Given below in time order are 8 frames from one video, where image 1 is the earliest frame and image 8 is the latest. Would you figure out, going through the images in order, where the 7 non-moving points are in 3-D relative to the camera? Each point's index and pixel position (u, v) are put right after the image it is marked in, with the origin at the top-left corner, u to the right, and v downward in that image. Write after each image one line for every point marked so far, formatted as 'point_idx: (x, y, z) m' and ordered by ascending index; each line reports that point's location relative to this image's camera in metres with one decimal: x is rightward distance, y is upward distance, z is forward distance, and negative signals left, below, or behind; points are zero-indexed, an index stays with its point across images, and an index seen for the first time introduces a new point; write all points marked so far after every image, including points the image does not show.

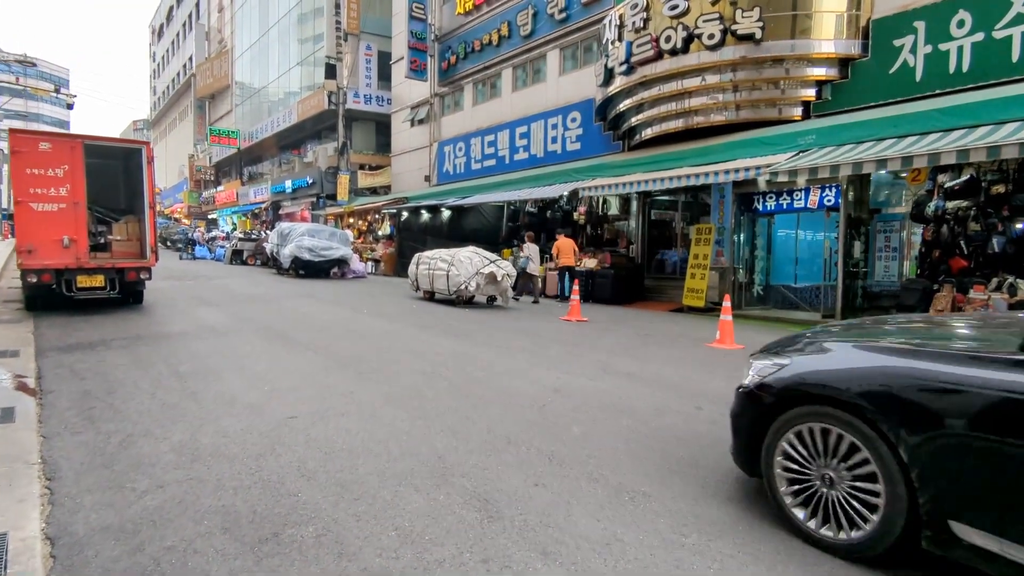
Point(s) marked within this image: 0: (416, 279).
0: (-2.0, +0.2, +13.4) m
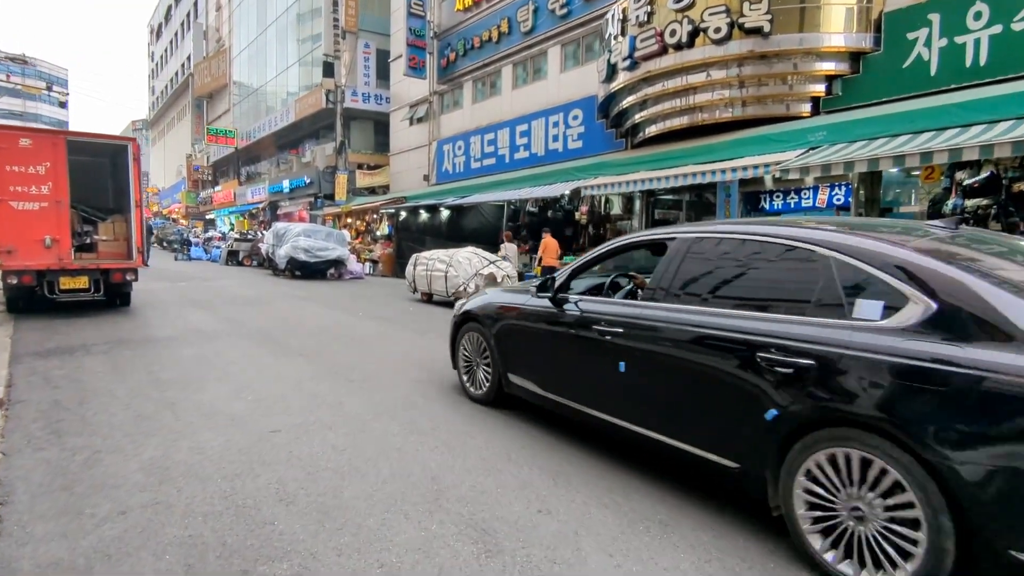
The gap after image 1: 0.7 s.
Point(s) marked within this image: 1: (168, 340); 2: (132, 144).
0: (-2.0, +0.2, +13.0) m
1: (-4.5, -0.7, +8.3) m
2: (-6.3, +2.4, +10.5) m
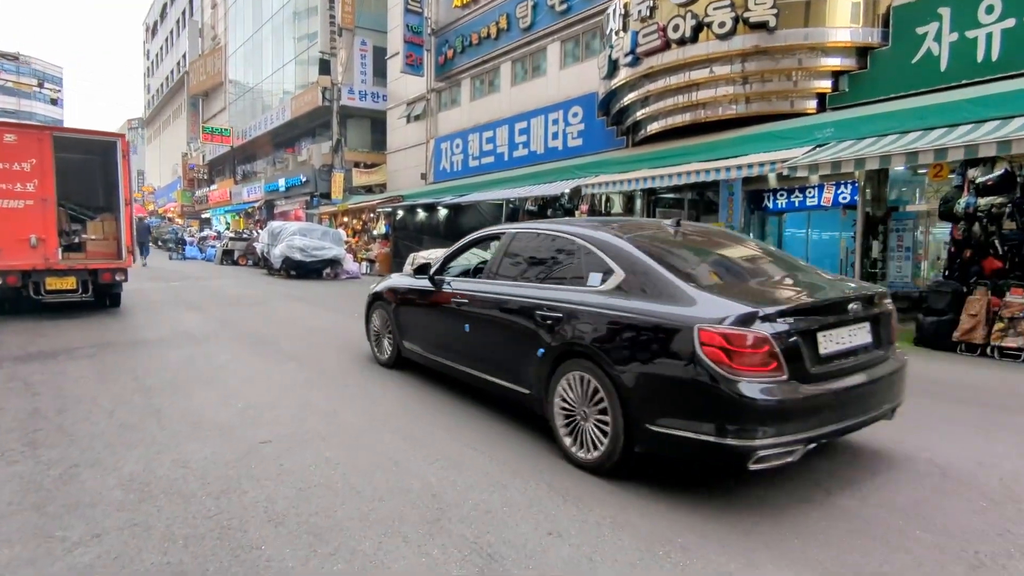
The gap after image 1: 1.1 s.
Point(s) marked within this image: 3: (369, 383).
0: (-2.0, +0.2, +12.7) m
1: (-4.5, -0.7, +8.0) m
2: (-6.3, +2.4, +10.2) m
3: (-1.4, -0.9, +6.1) m
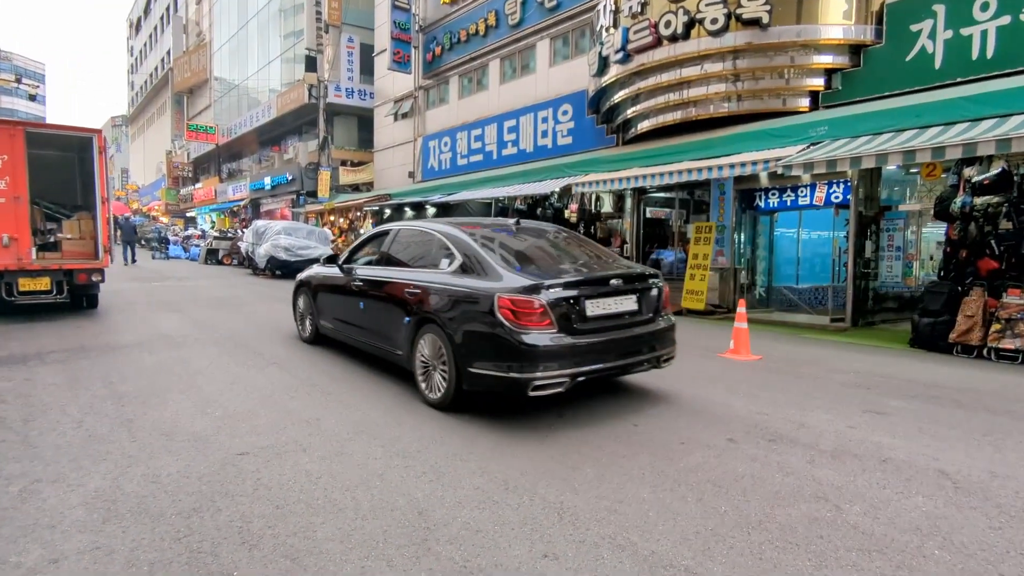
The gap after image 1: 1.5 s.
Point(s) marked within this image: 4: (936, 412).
0: (-2.3, +0.1, +12.5) m
1: (-4.6, -0.7, +7.7) m
2: (-6.5, +2.4, +9.9) m
3: (-1.5, -0.9, +5.9) m
4: (+3.4, -1.0, +5.1) m
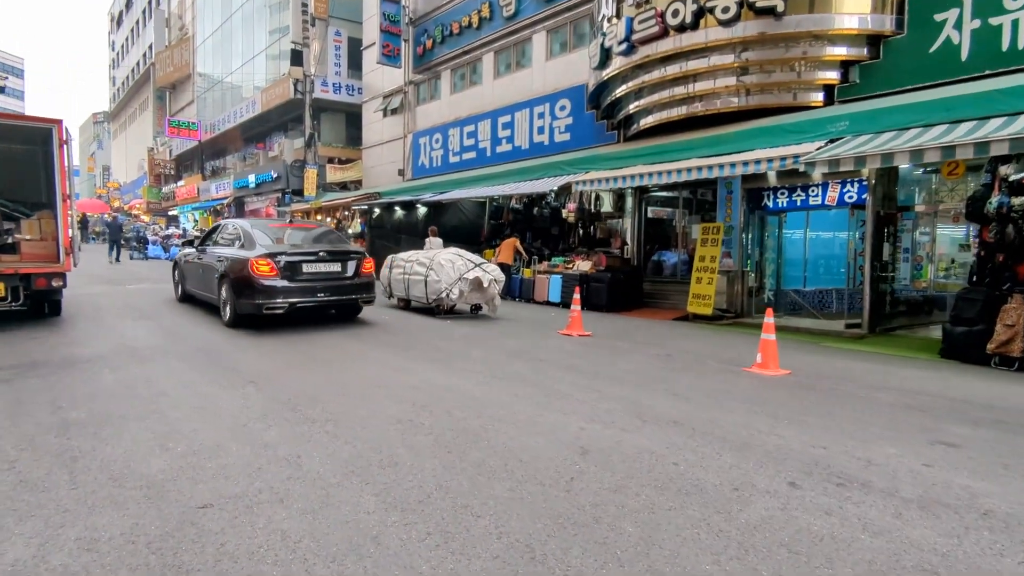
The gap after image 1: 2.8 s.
0: (-2.3, +0.1, +11.7) m
1: (-4.6, -0.8, +6.9) m
2: (-6.5, +2.3, +9.0) m
3: (-1.4, -1.0, +5.1) m
4: (+3.5, -1.1, +4.4) m
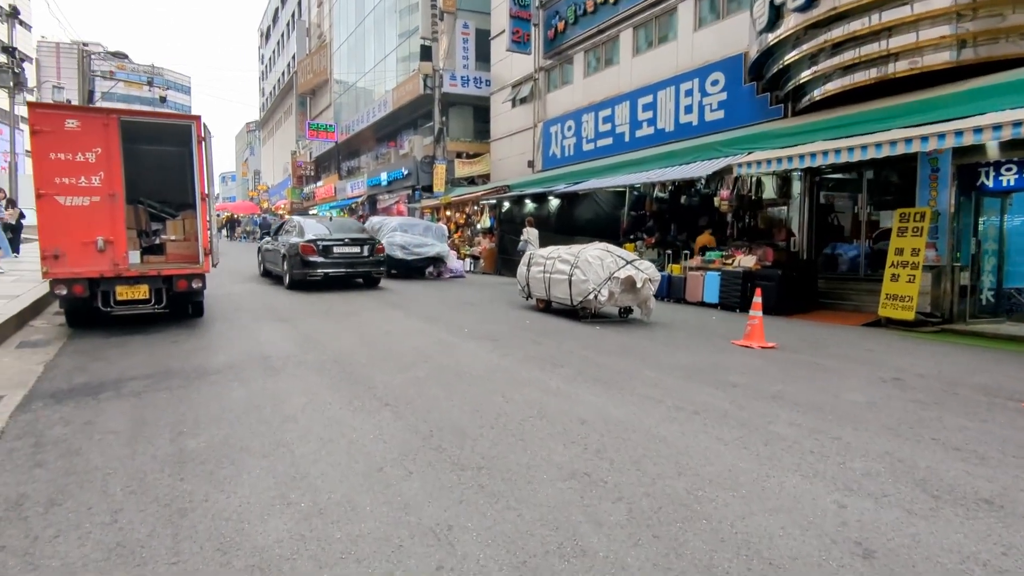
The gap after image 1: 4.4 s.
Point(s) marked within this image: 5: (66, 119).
0: (+0.3, +0.1, +10.6) m
1: (-2.9, -0.8, +6.4) m
2: (-4.4, +2.3, +8.8) m
3: (-0.1, -1.1, +4.0) m
4: (+4.6, -1.2, +2.4) m
5: (-5.6, +2.1, +7.9) m
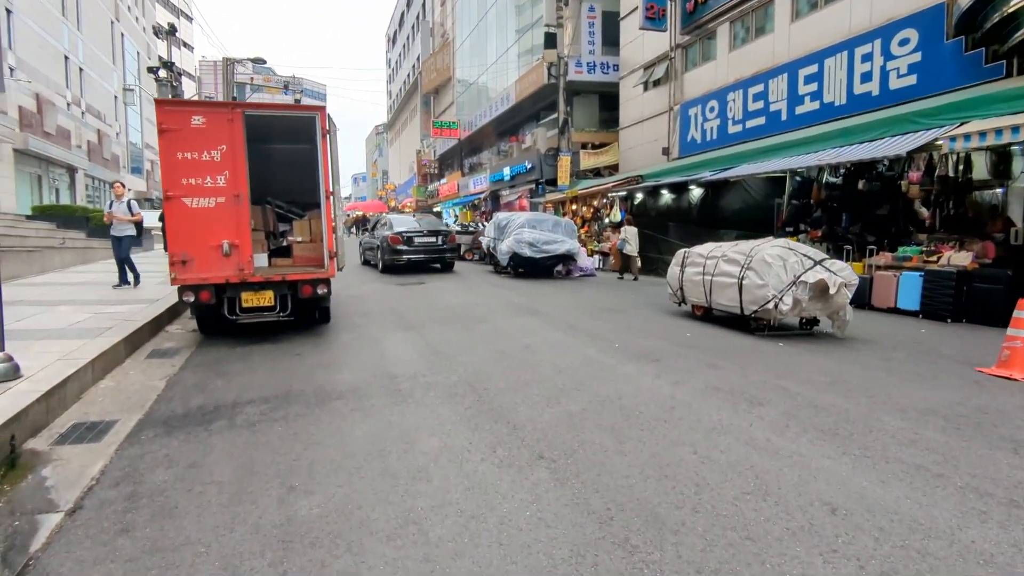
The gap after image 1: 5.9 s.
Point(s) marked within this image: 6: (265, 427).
0: (+2.4, 0.0, +9.1) m
1: (-1.4, -0.9, +5.5) m
2: (-2.5, +2.2, +8.1) m
3: (+0.9, -1.2, +2.7) m
4: (+5.2, -1.3, +0.2) m
5: (-3.8, +2.0, +7.5) m
6: (-1.9, -1.1, +4.8) m
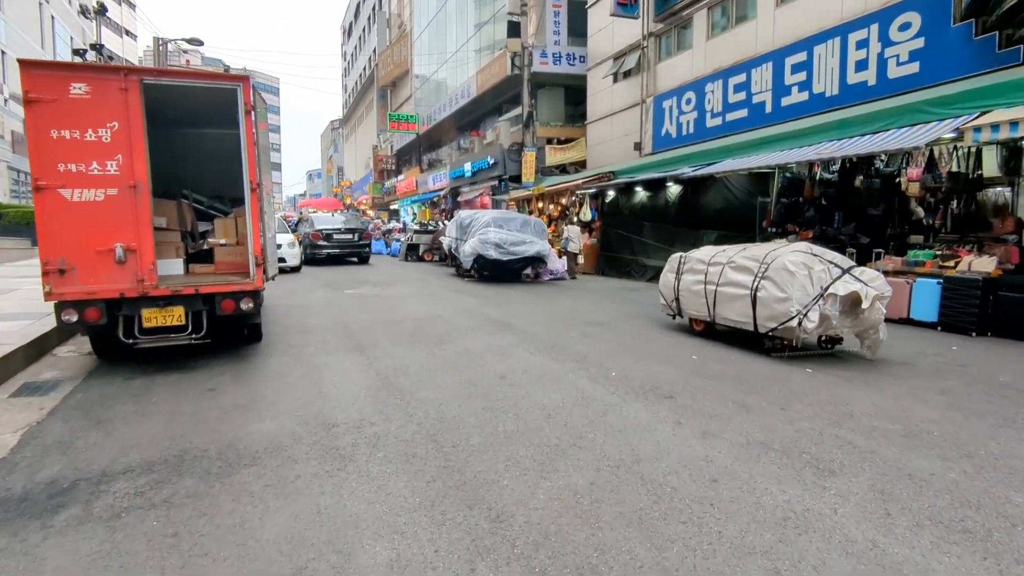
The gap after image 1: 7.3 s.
0: (+2.1, -0.1, +7.8) m
1: (-1.6, -1.1, +4.0) m
2: (-2.8, +2.1, +6.5) m
3: (+0.9, -1.4, +1.3) m
4: (+5.4, -1.5, -0.8) m
5: (-4.1, +1.9, +5.8) m
6: (-2.0, -1.2, +3.3) m
